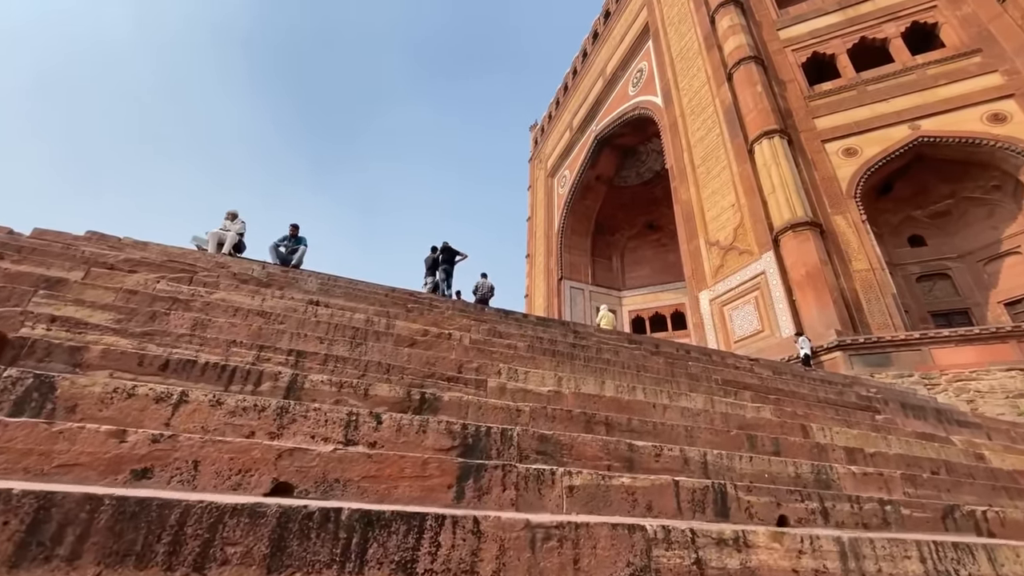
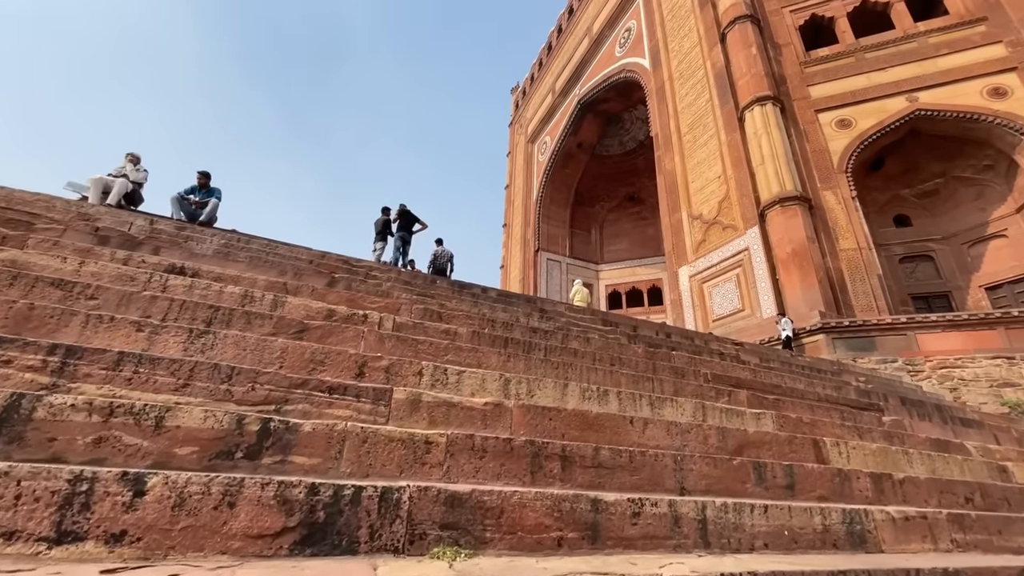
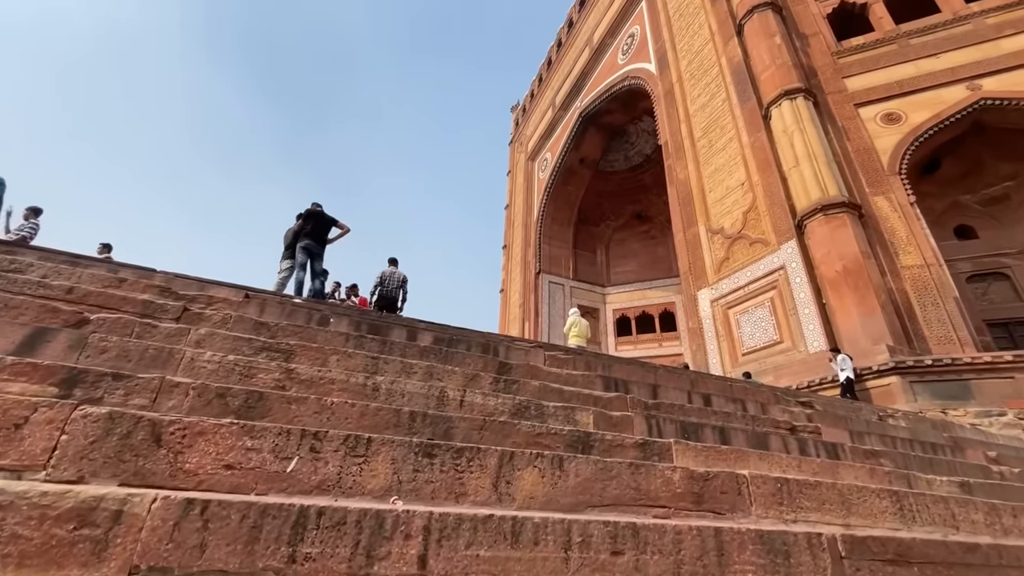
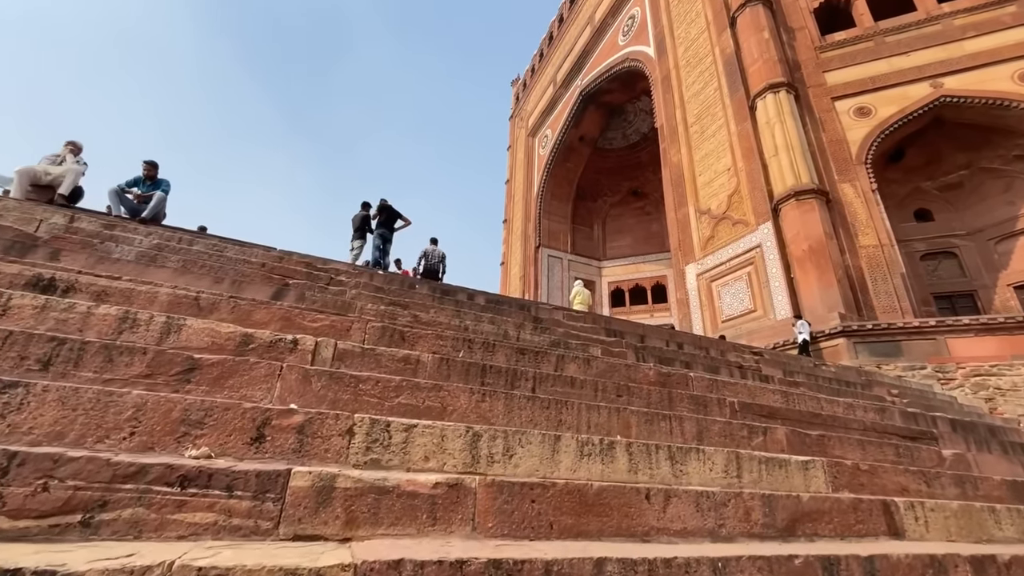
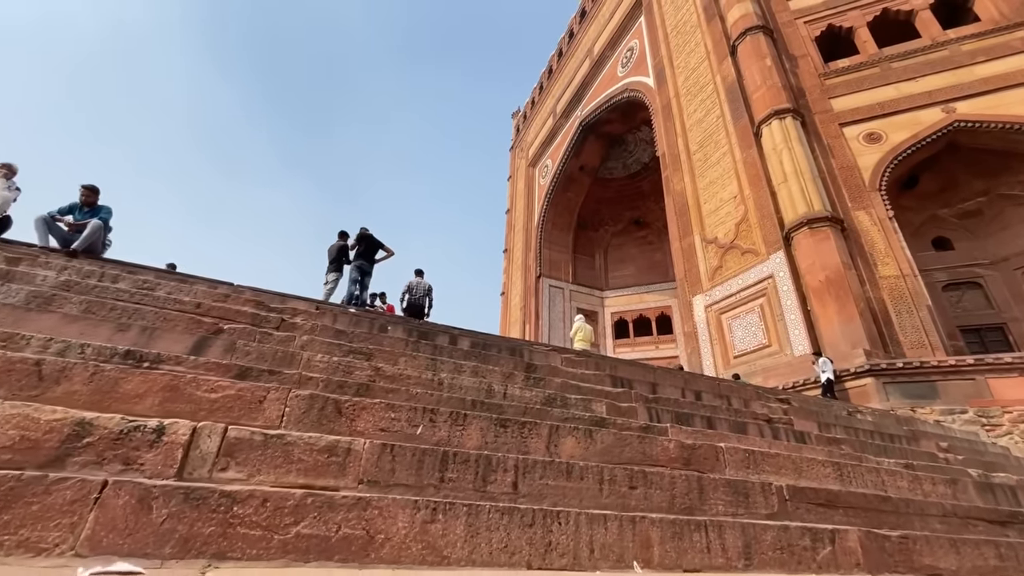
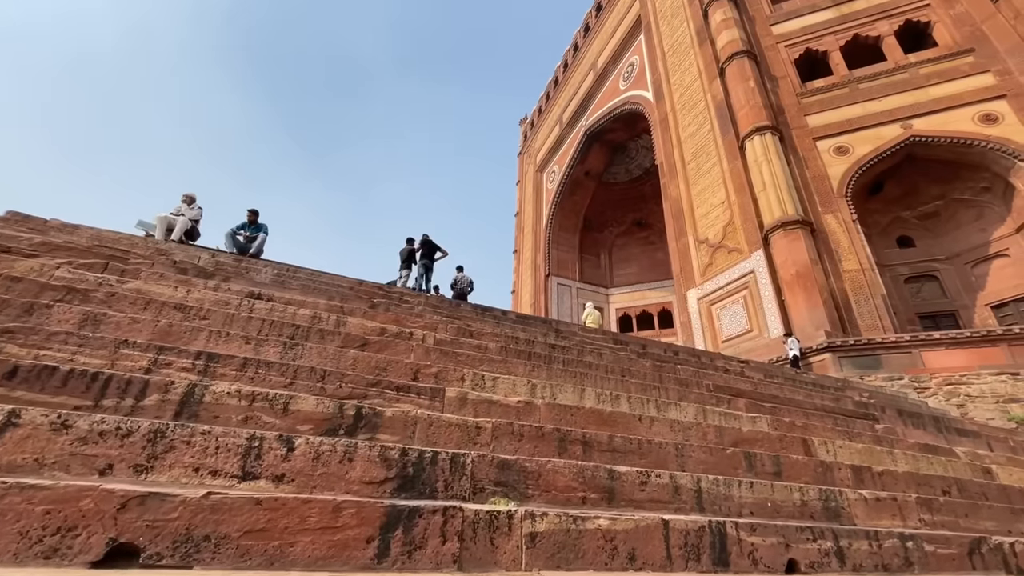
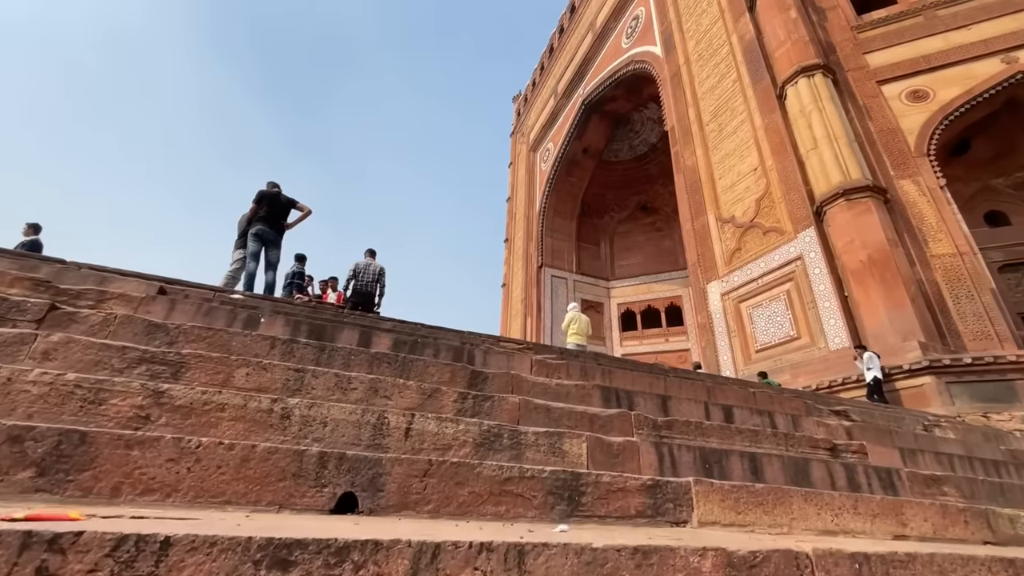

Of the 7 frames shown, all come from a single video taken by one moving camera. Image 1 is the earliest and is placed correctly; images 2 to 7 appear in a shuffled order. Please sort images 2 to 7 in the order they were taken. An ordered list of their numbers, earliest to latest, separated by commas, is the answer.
6, 2, 4, 5, 3, 7
